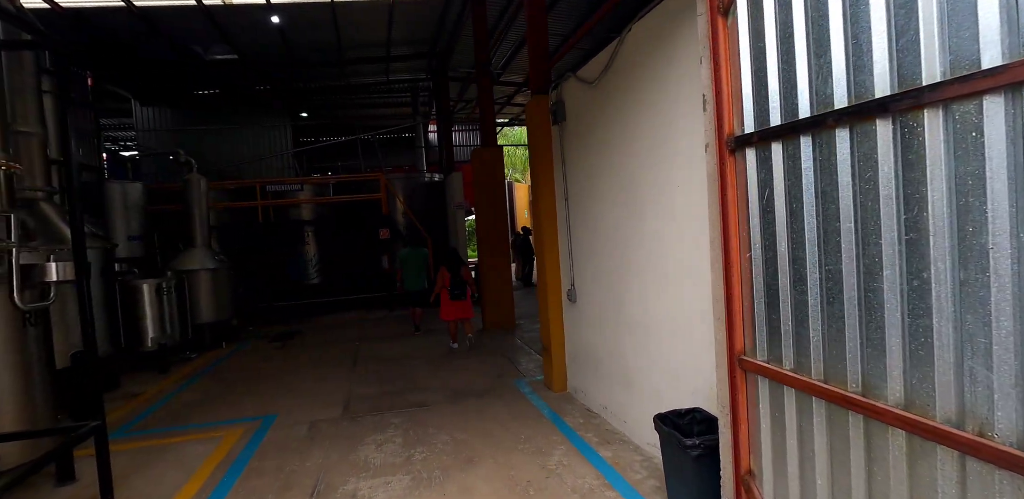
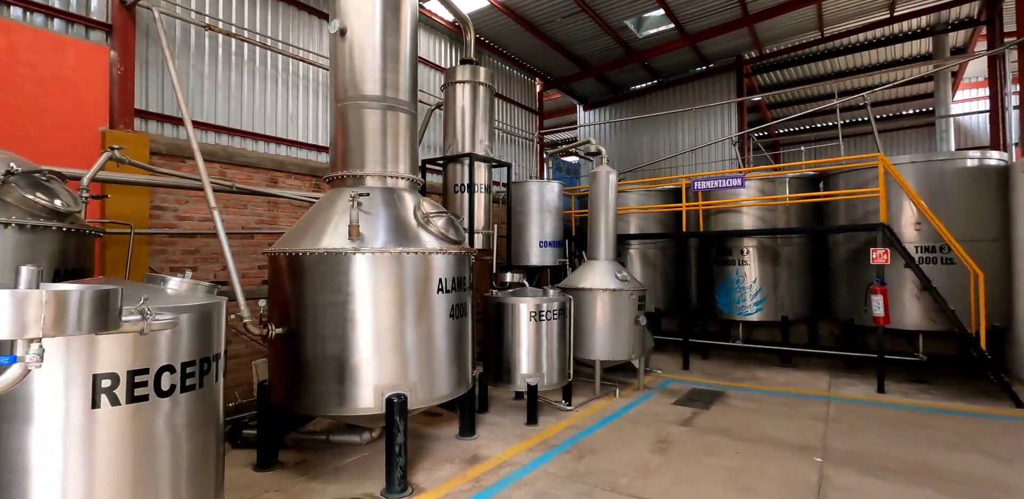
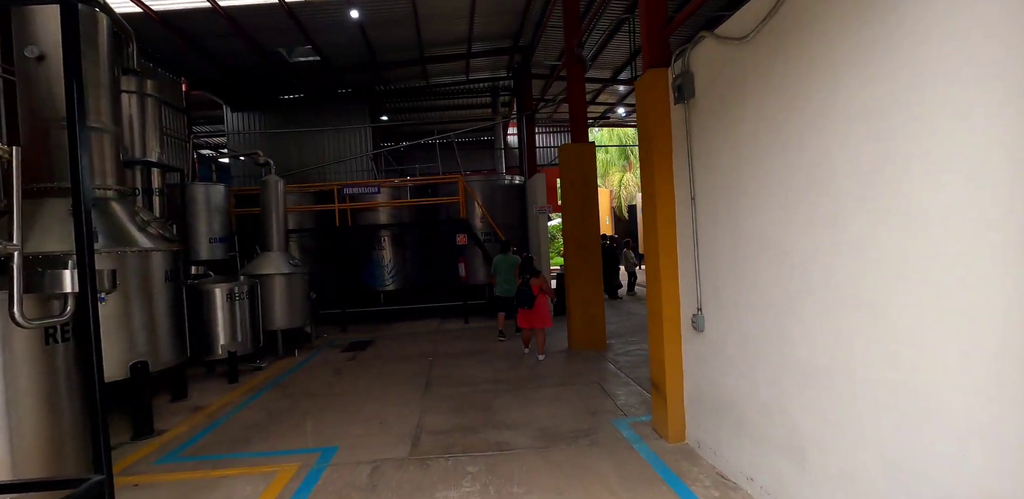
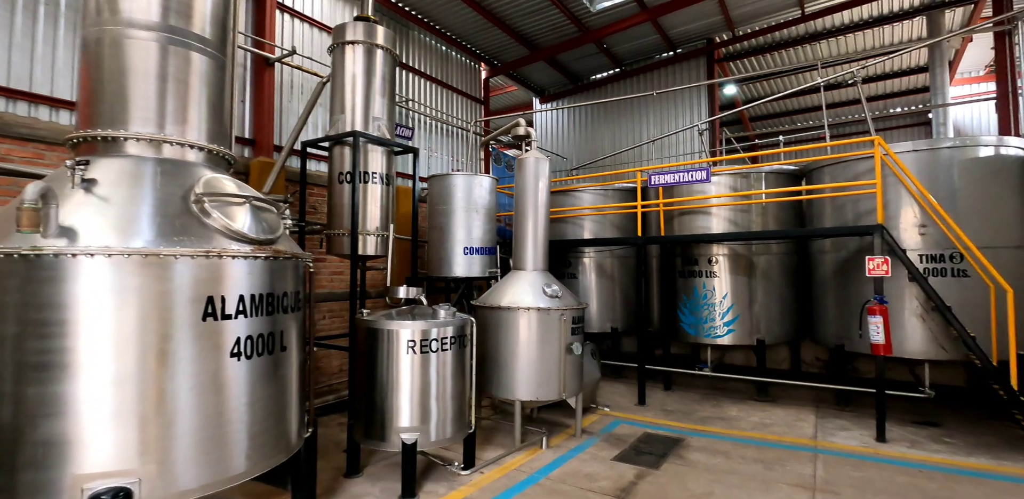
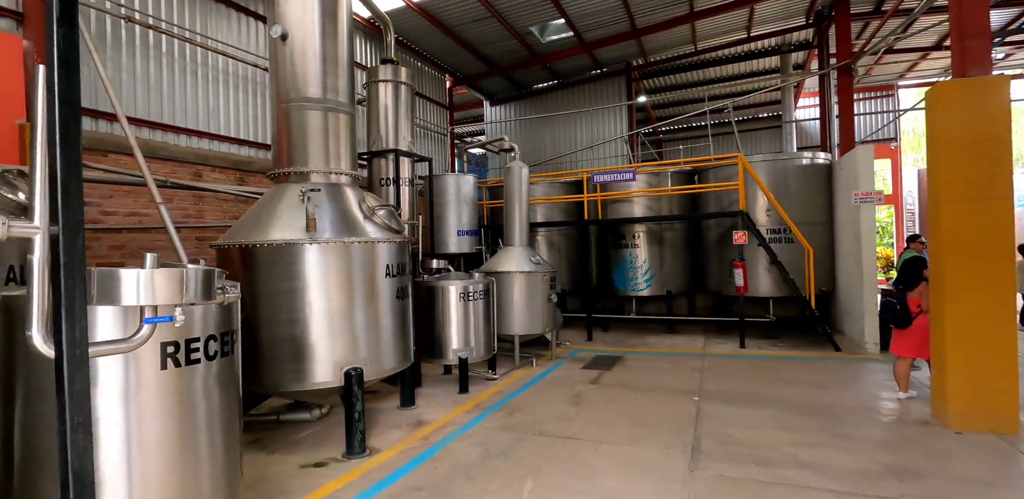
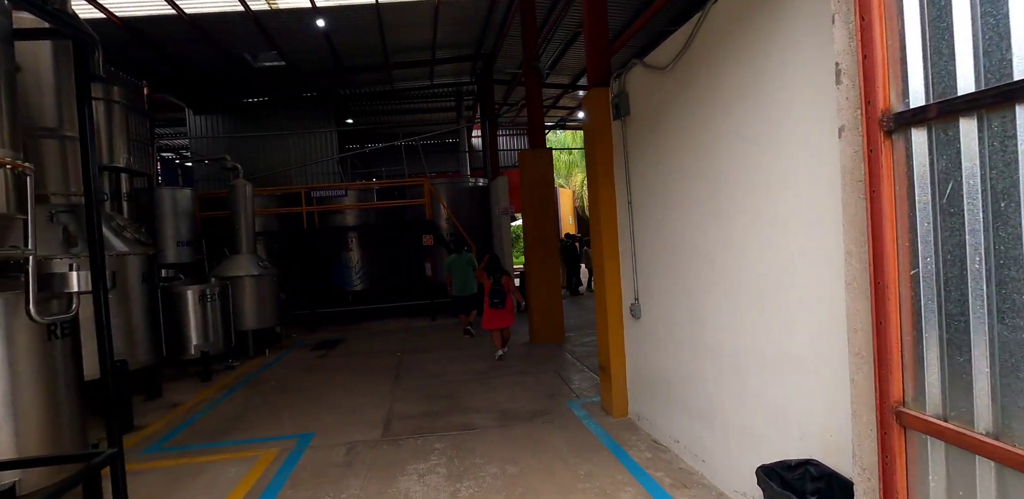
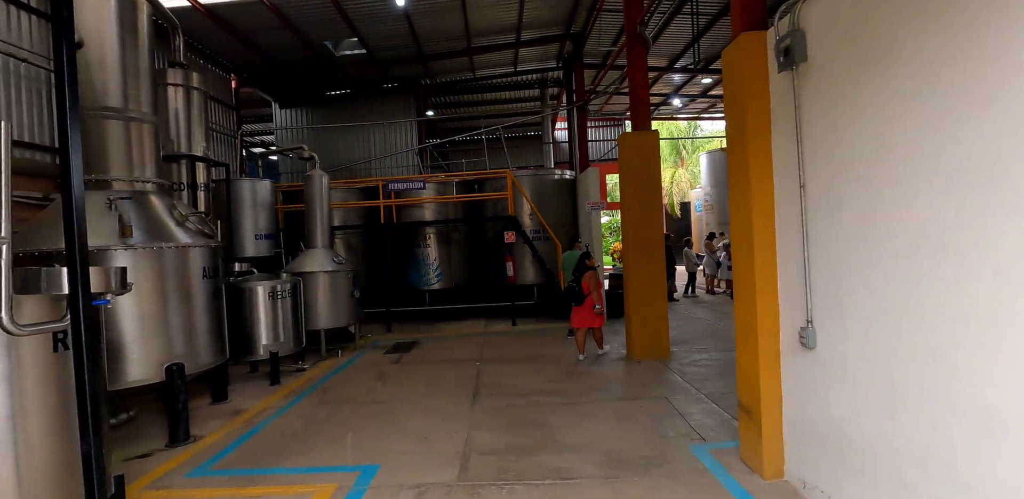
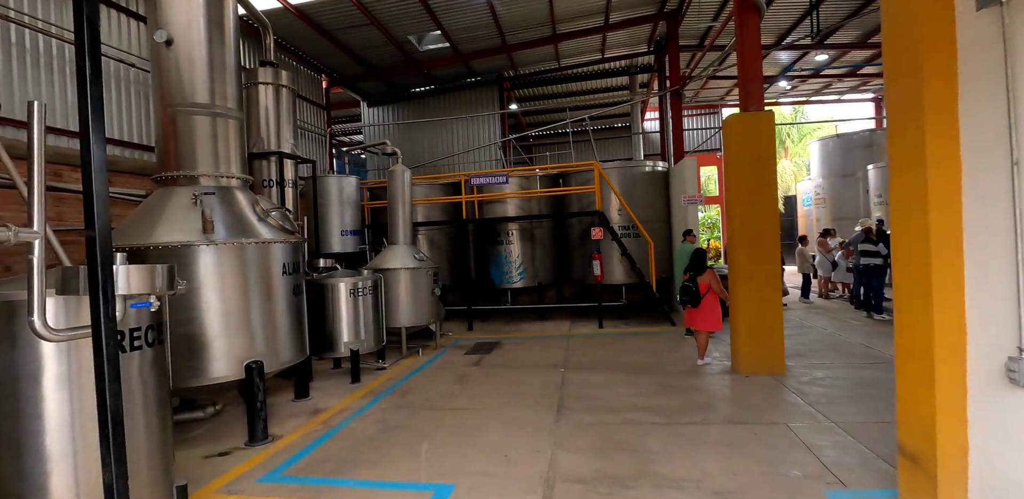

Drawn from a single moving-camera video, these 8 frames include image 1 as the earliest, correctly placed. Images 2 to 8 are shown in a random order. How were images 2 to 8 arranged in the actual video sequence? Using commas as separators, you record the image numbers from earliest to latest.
6, 3, 7, 8, 5, 2, 4
